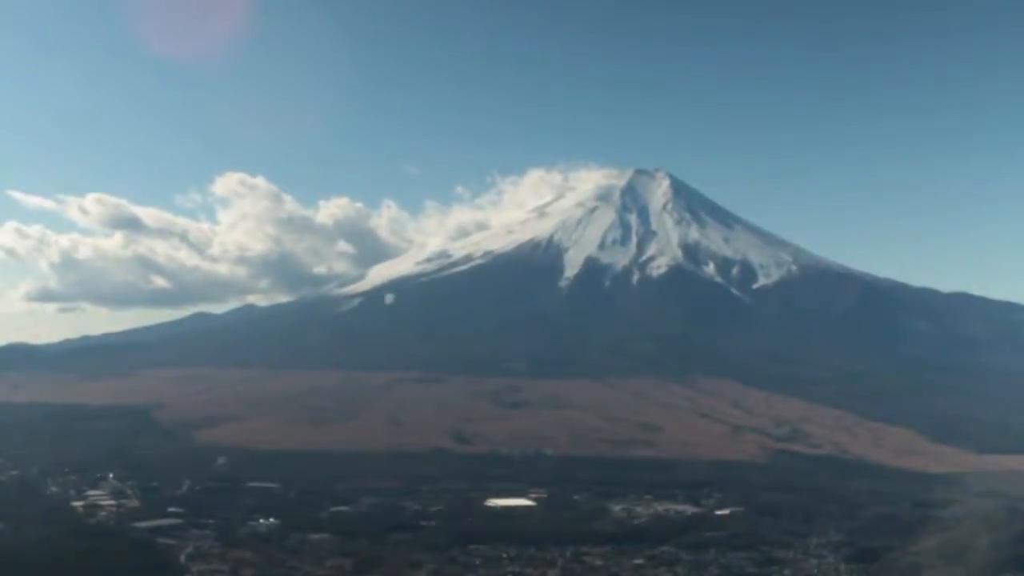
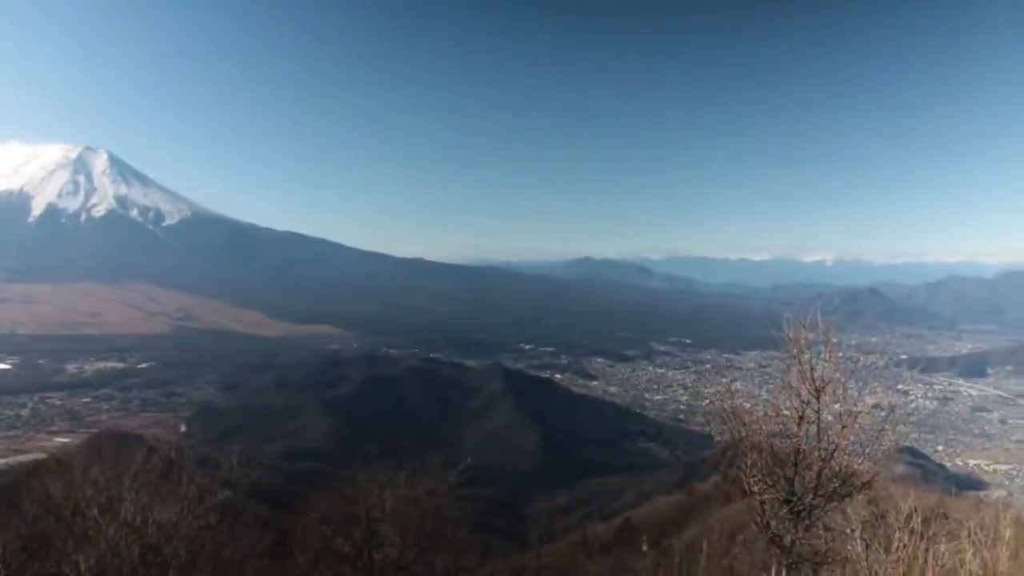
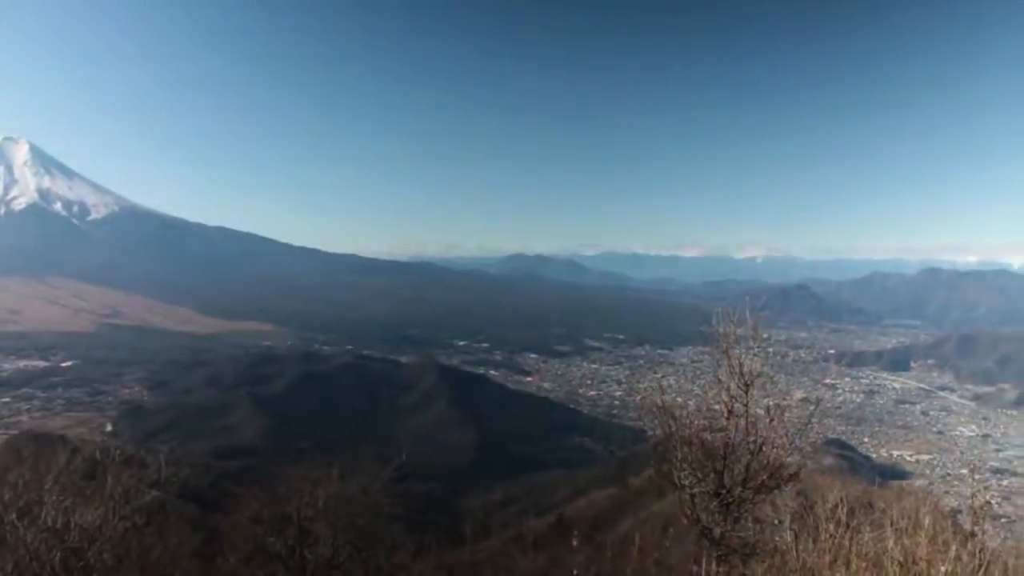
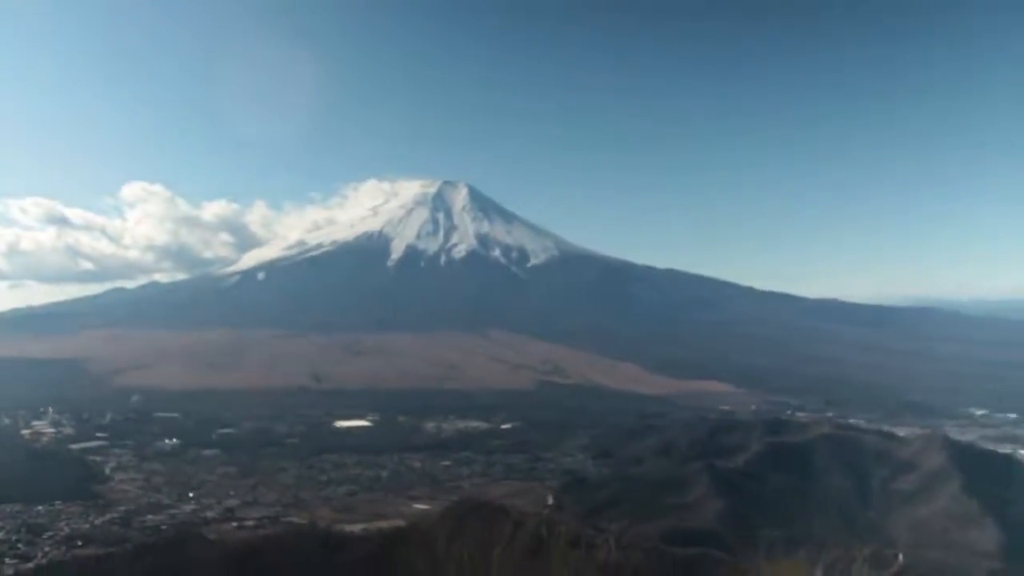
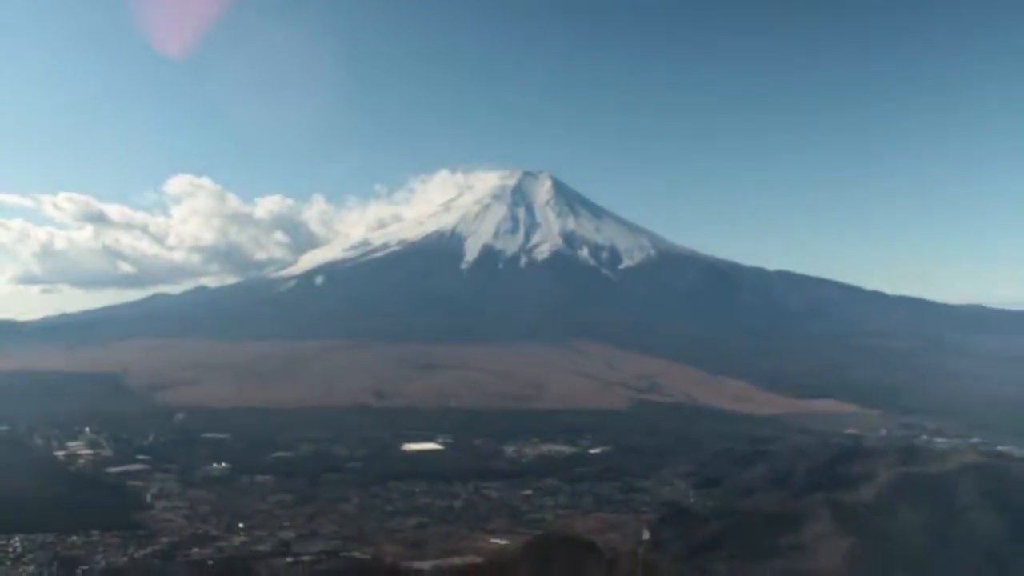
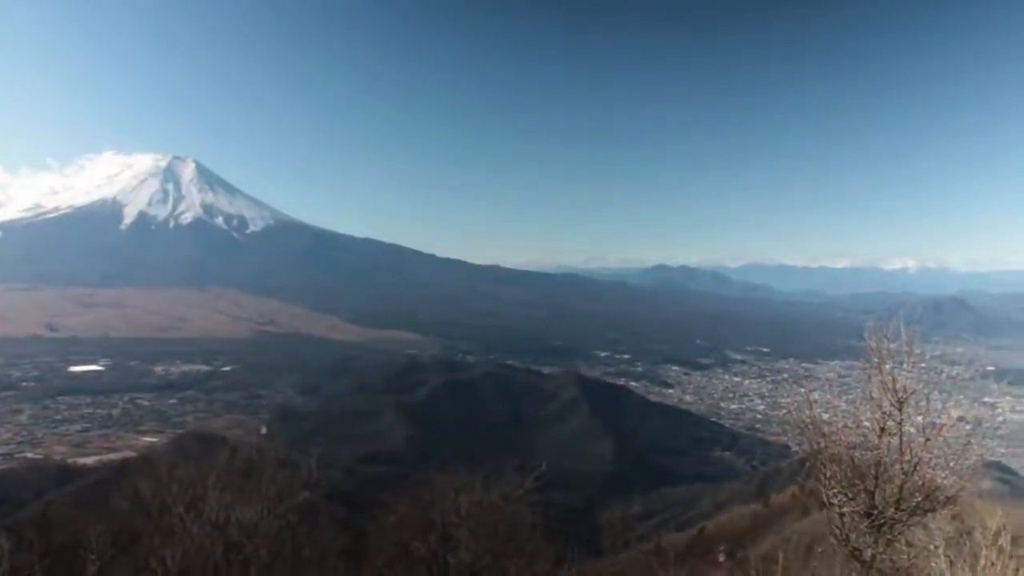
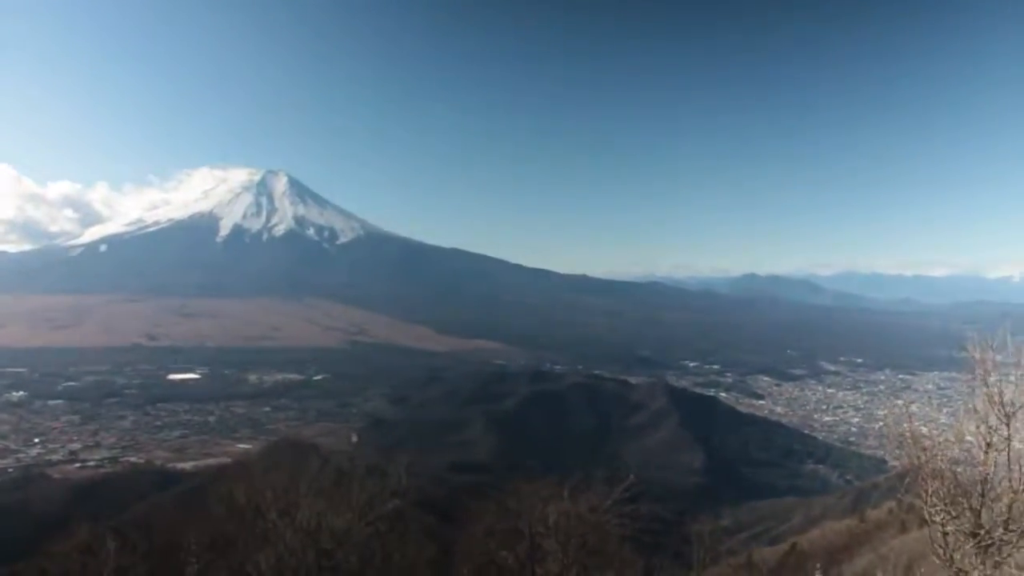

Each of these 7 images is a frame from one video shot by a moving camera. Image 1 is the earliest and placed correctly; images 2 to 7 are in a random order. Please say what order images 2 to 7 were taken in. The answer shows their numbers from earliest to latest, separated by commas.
5, 4, 7, 6, 2, 3
